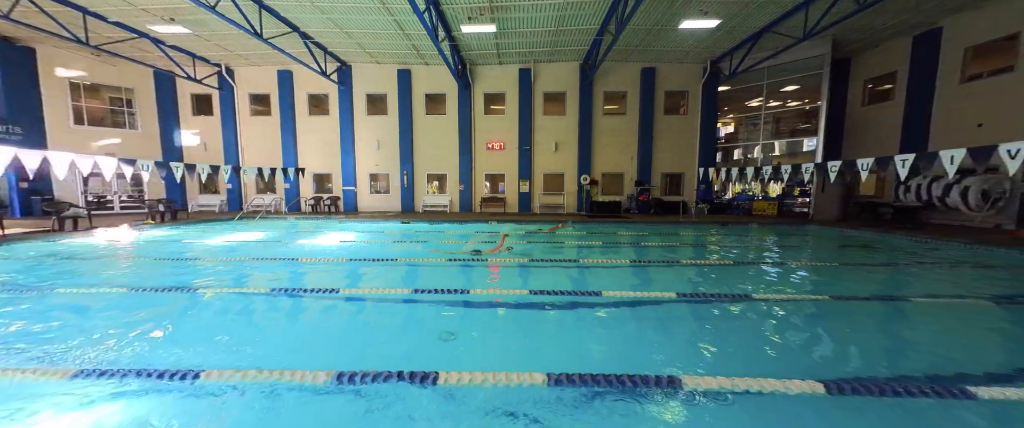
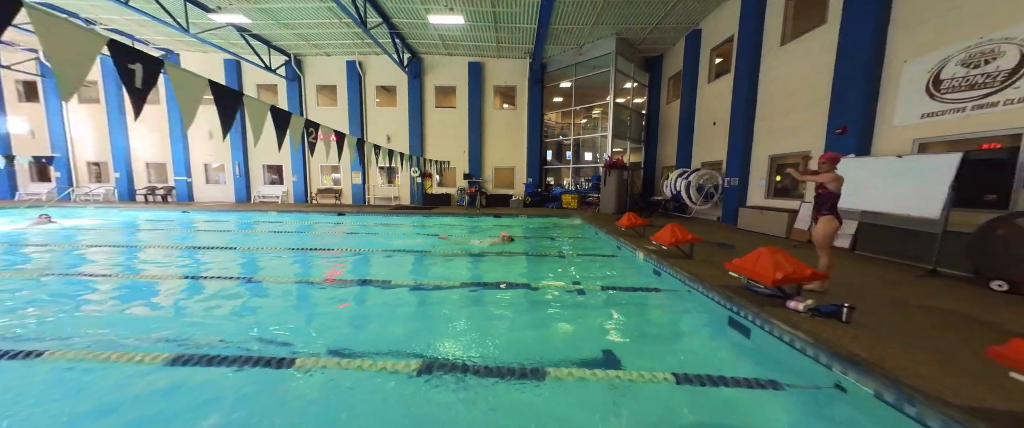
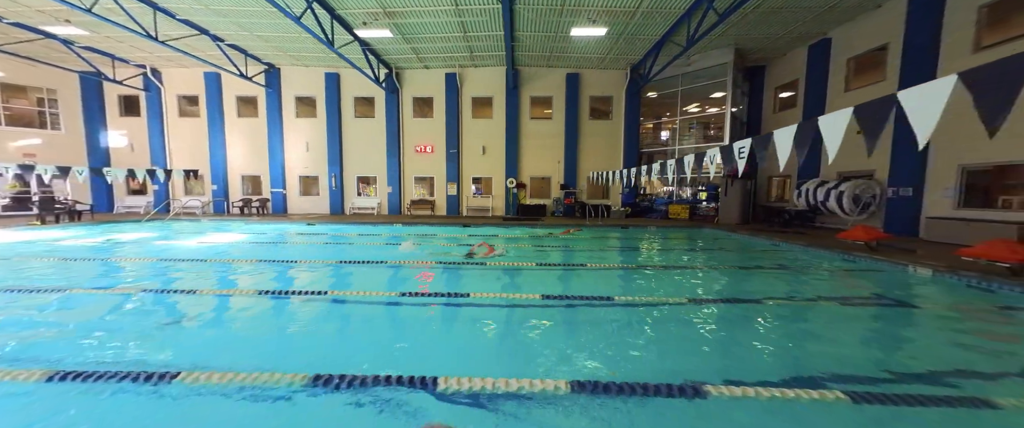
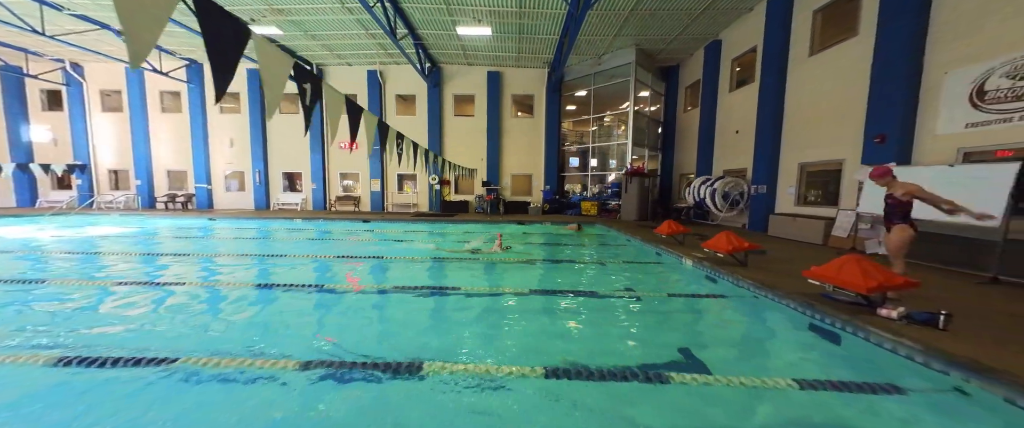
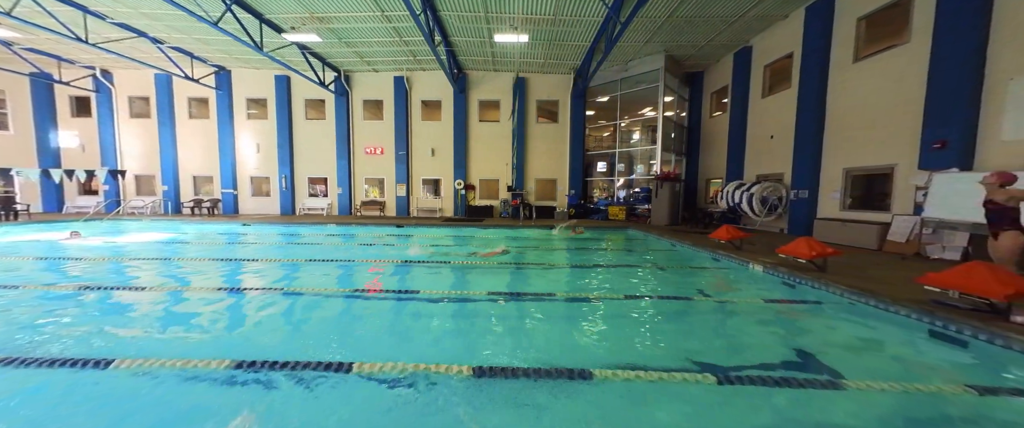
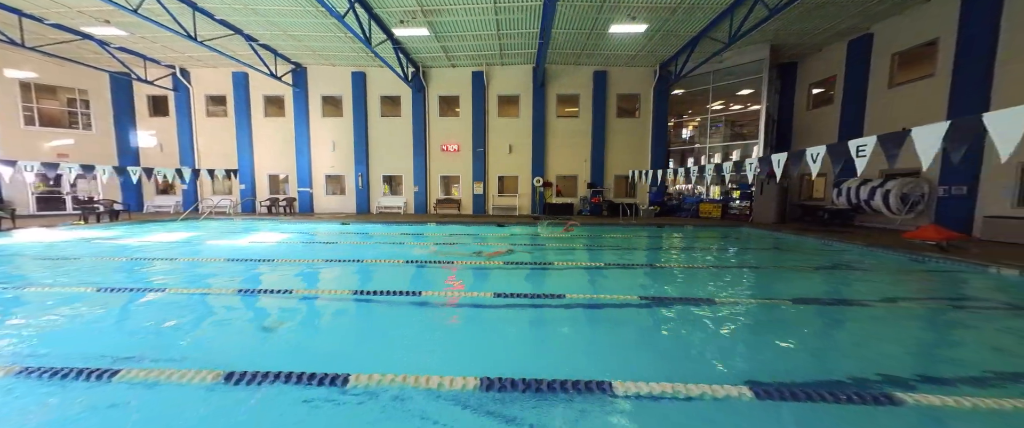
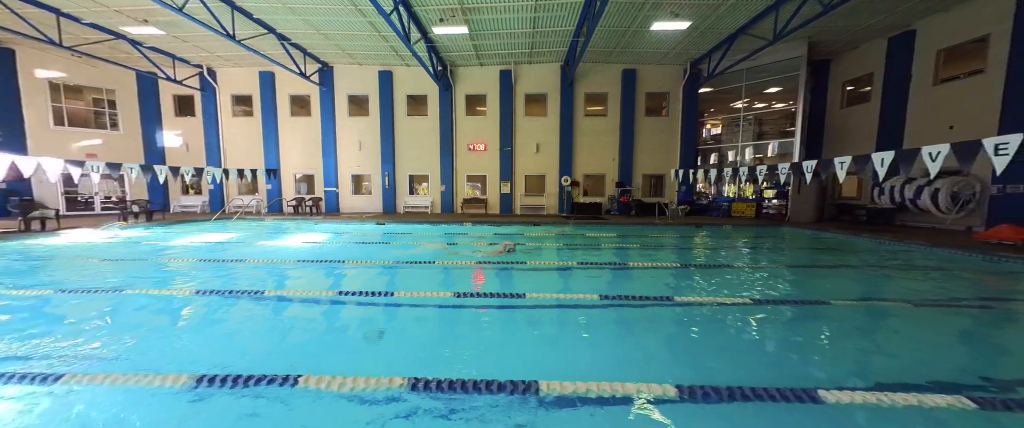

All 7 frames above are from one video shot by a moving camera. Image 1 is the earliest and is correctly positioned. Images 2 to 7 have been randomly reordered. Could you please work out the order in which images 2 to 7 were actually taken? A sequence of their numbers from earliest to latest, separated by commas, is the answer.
7, 6, 3, 5, 4, 2
